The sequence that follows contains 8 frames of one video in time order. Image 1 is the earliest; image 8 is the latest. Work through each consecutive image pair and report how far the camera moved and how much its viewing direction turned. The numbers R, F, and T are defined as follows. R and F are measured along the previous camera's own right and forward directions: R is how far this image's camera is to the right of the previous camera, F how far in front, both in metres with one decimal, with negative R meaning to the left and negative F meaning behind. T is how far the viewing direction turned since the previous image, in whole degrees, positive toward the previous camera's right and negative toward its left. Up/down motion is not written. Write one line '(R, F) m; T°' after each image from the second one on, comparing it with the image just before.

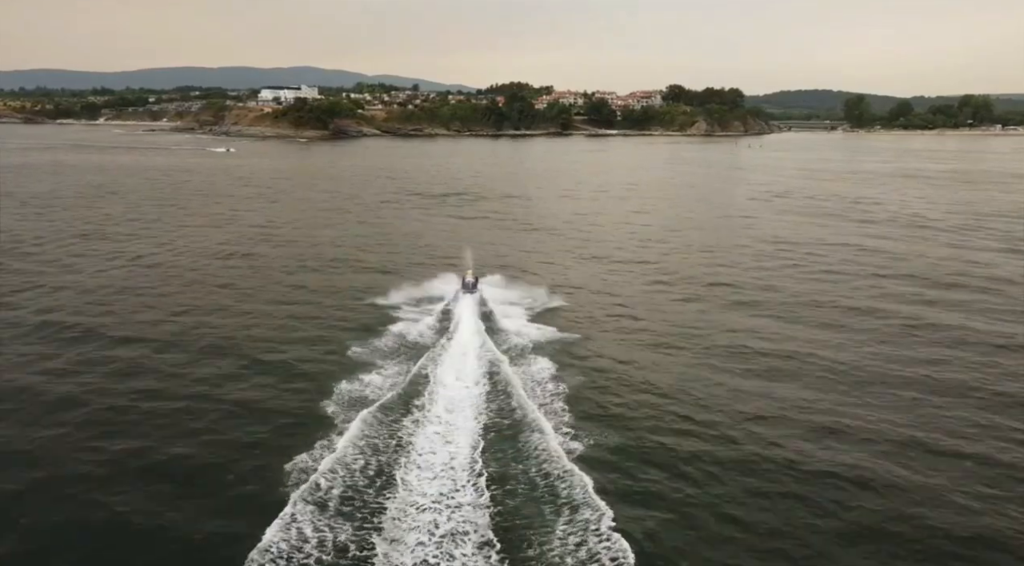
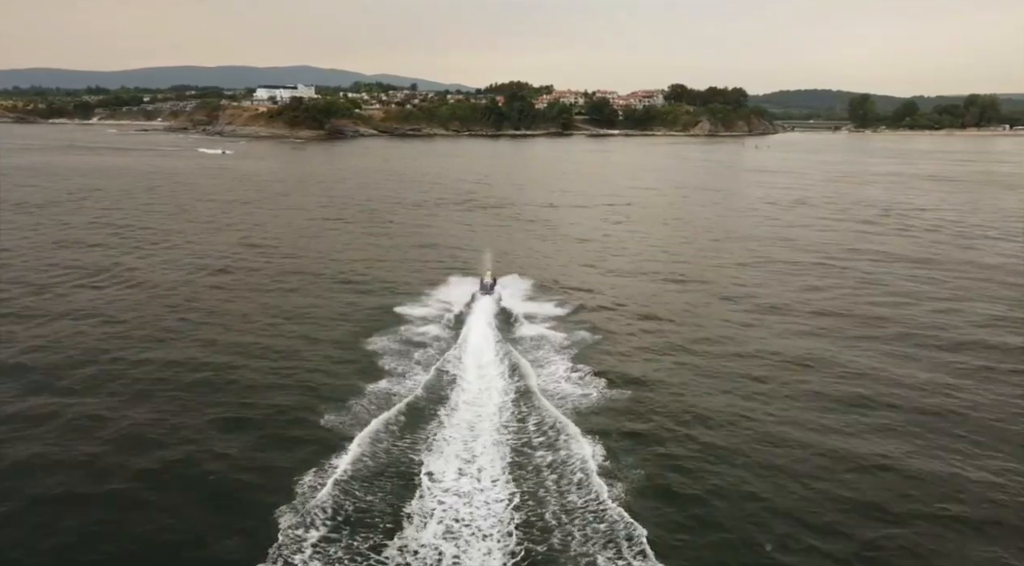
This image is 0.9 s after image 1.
(-0.5, +4.9) m; 0°
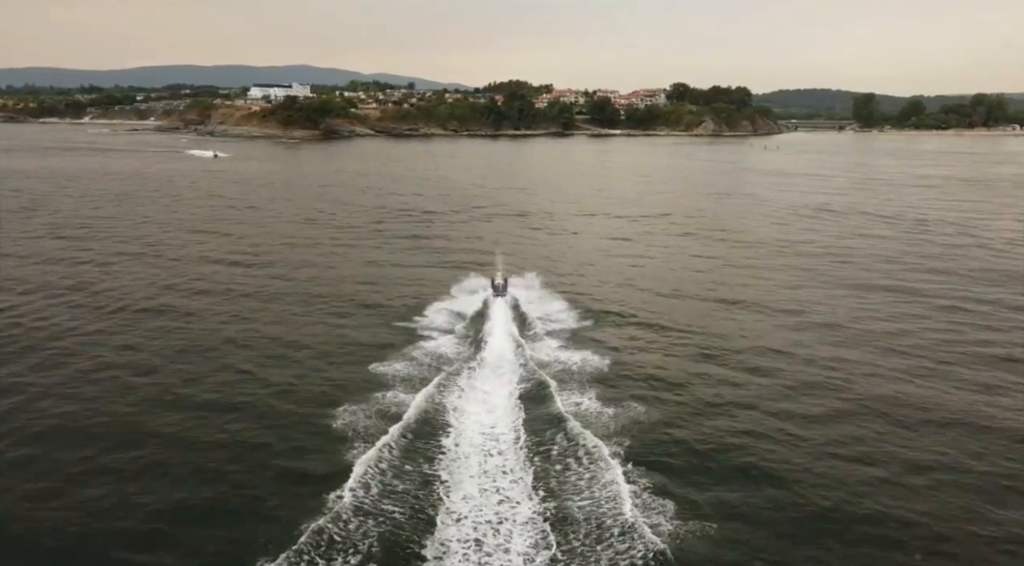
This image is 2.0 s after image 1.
(-0.4, +5.7) m; 0°
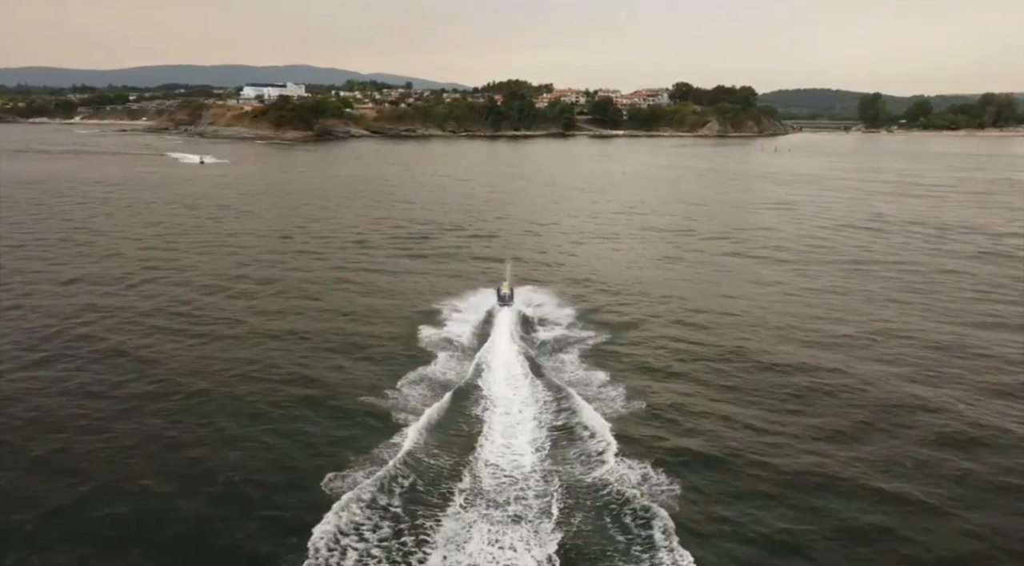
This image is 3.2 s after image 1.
(-0.4, +6.5) m; 0°
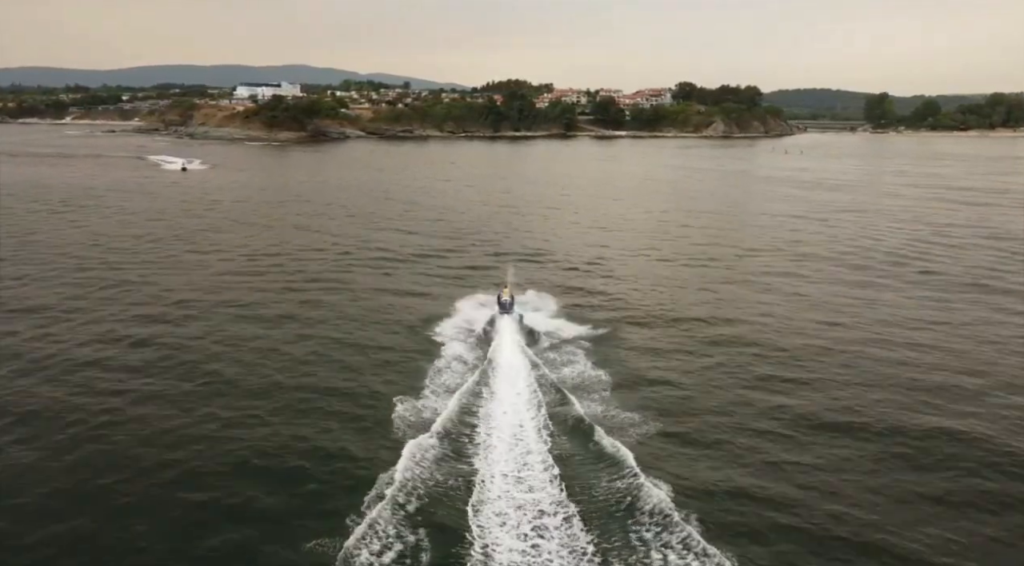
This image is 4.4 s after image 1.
(-0.5, +6.3) m; 0°
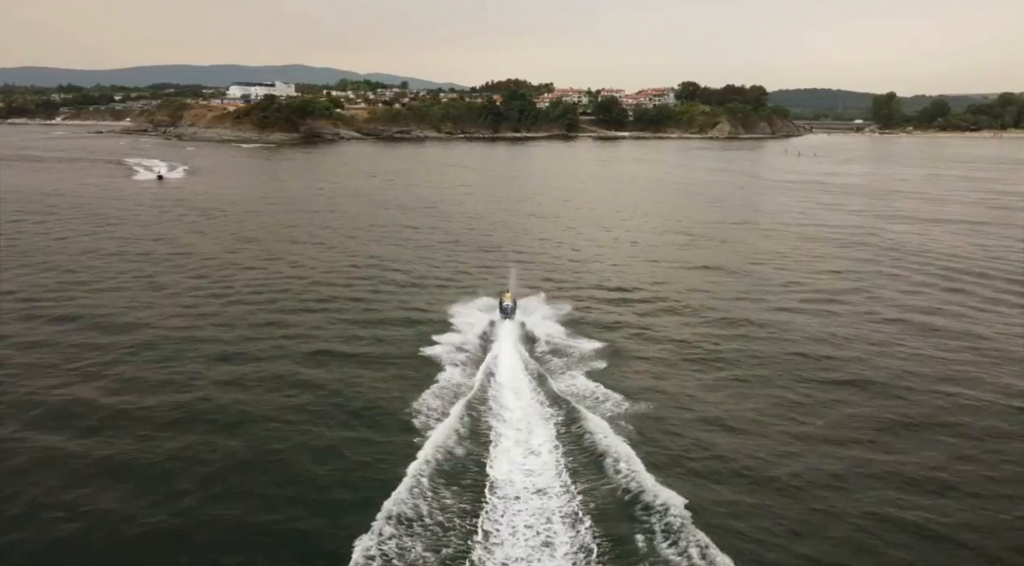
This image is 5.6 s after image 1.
(-0.5, +6.7) m; 0°
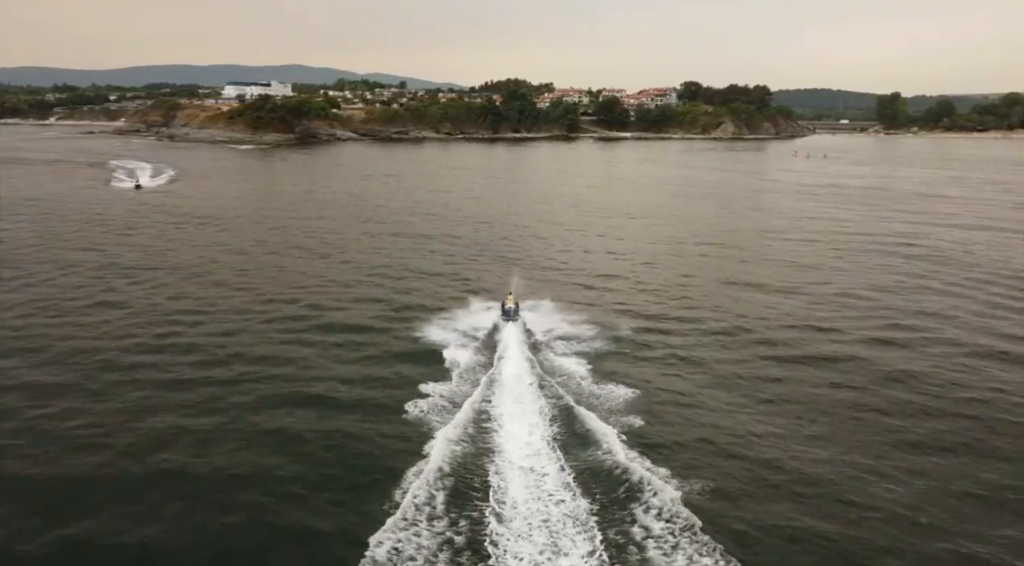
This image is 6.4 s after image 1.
(-0.3, +4.3) m; 0°
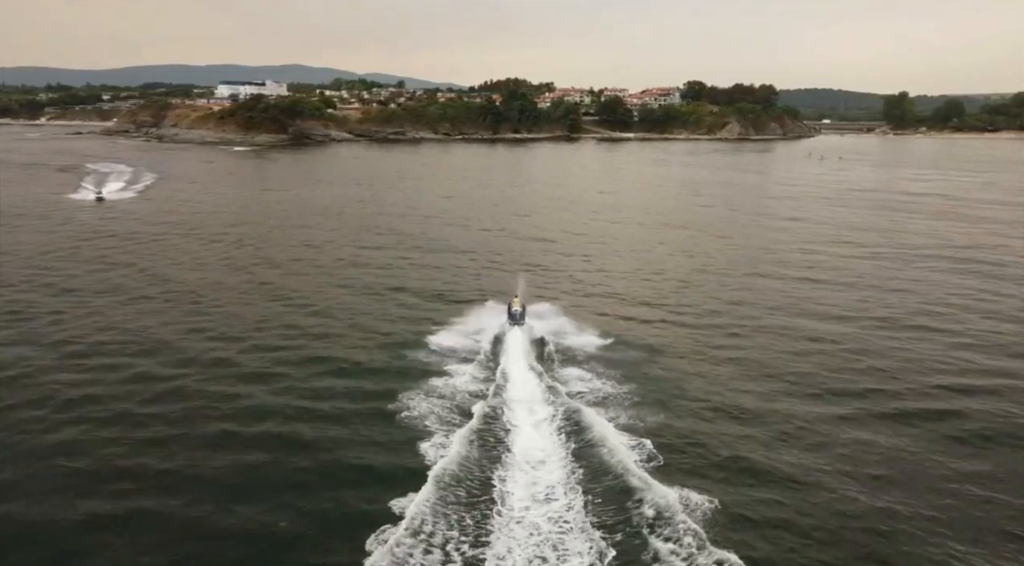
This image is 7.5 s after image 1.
(-0.4, +5.9) m; 0°
